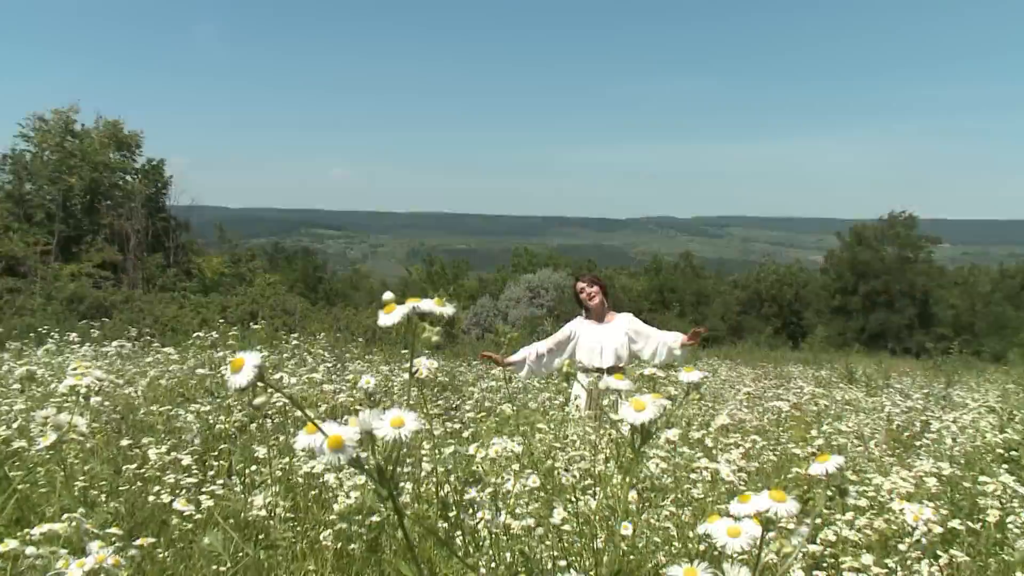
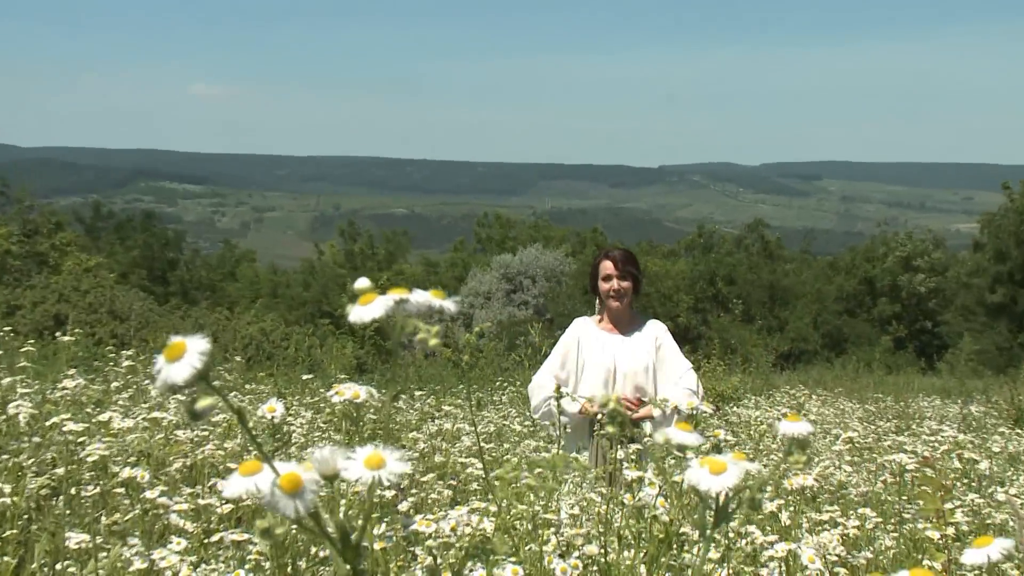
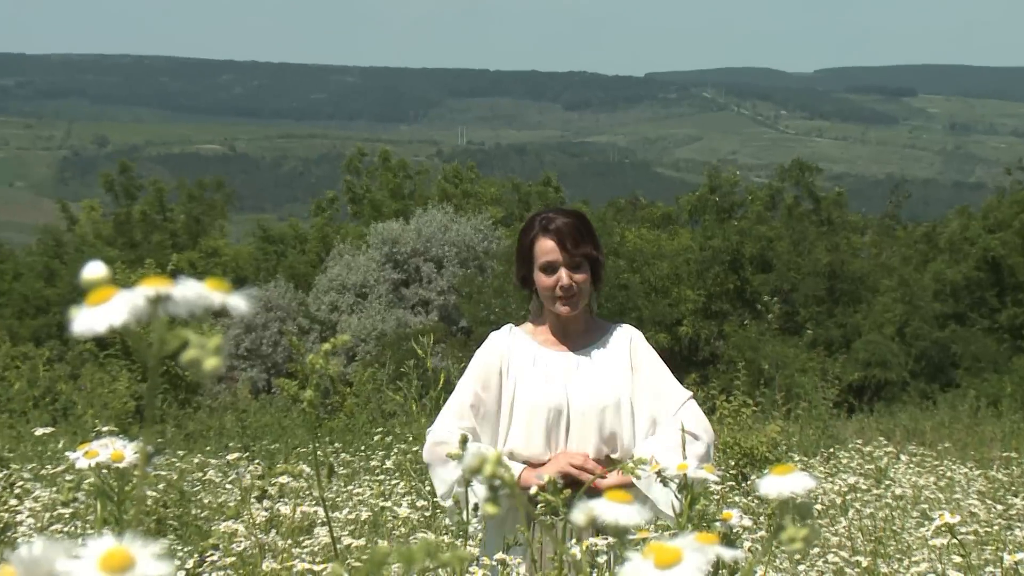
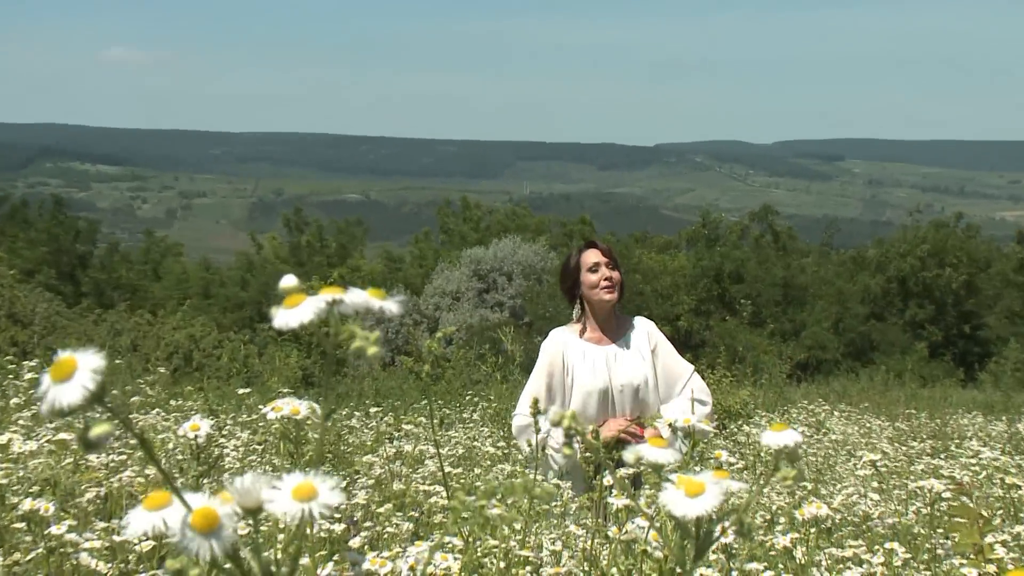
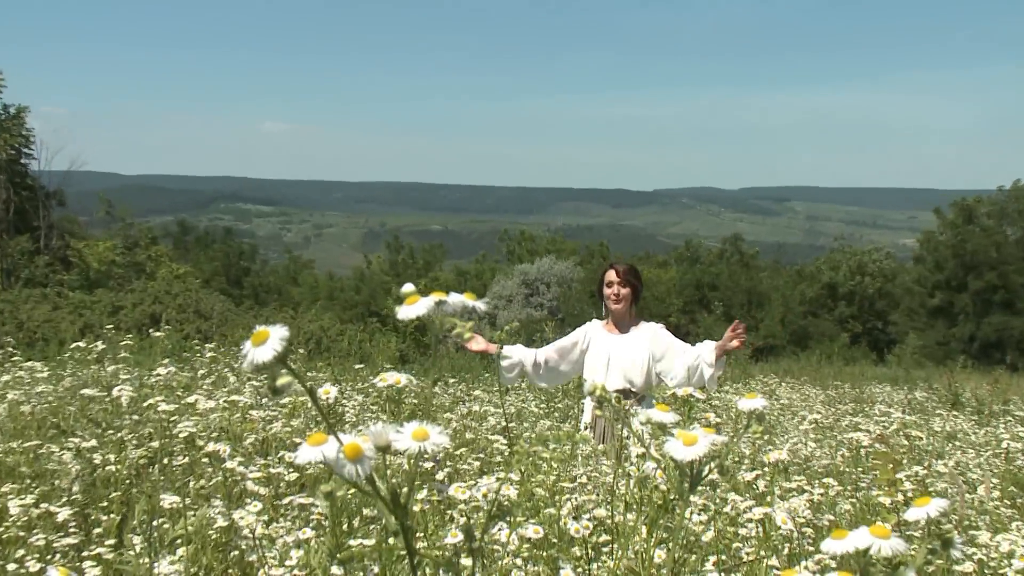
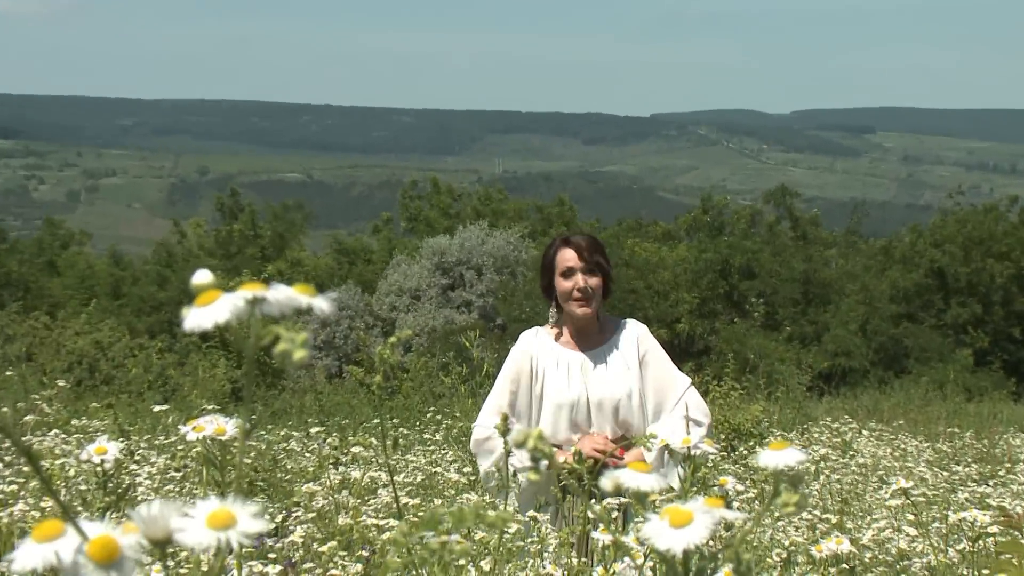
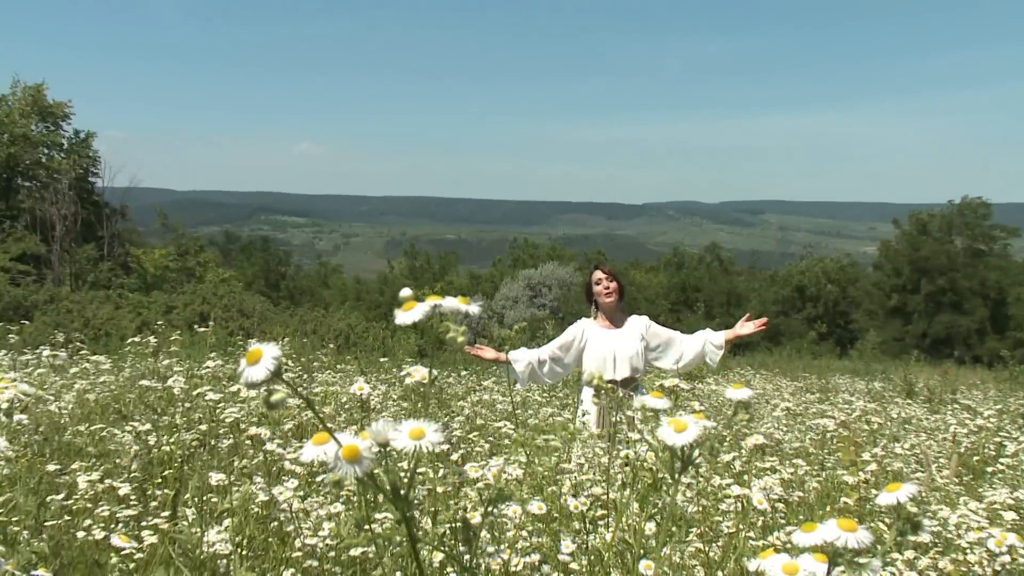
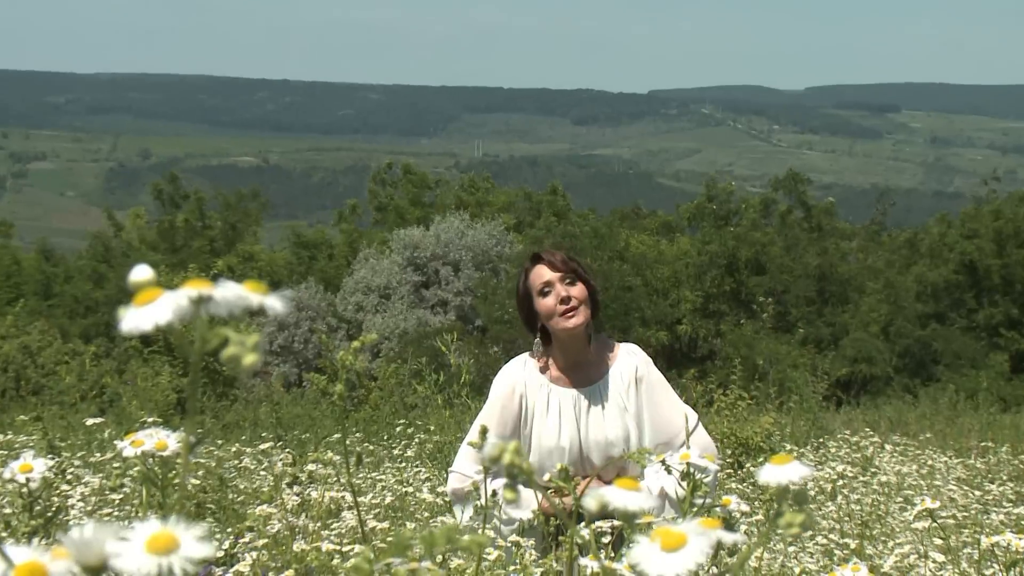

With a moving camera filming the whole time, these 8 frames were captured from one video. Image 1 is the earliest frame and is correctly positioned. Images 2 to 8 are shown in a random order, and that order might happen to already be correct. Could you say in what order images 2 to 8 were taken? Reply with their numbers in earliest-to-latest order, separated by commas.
7, 5, 2, 4, 6, 8, 3
